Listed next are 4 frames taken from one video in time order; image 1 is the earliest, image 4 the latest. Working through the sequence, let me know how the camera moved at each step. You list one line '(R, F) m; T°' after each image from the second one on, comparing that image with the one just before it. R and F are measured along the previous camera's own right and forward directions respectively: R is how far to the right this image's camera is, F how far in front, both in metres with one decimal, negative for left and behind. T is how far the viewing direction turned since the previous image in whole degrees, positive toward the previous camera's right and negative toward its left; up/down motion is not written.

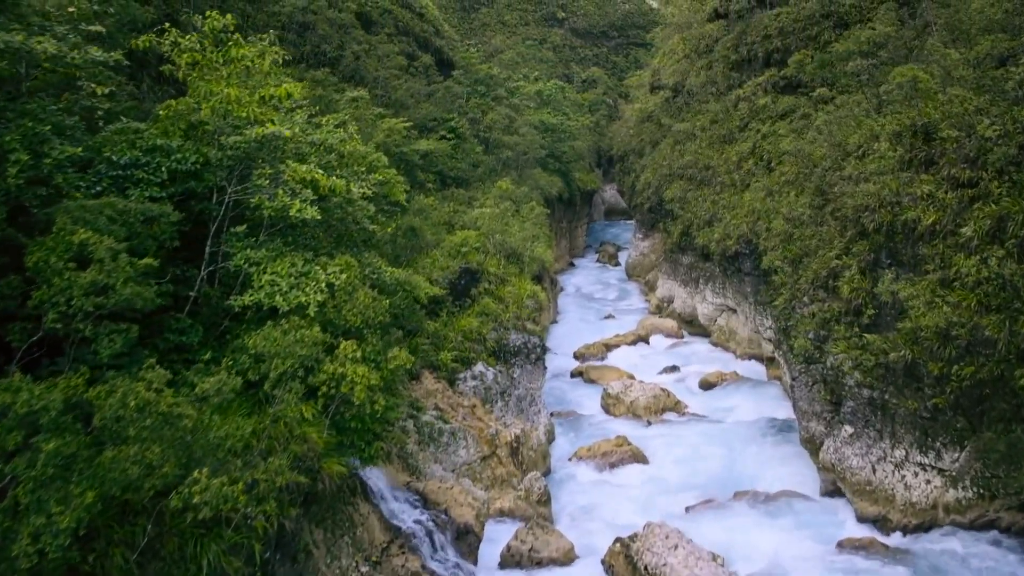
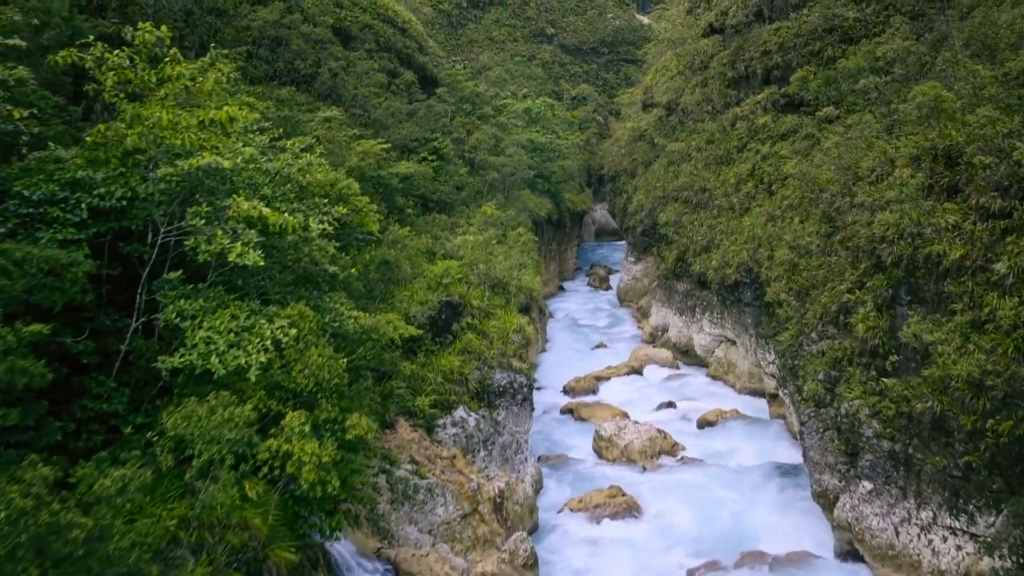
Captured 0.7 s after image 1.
(+0.2, +1.3) m; +1°
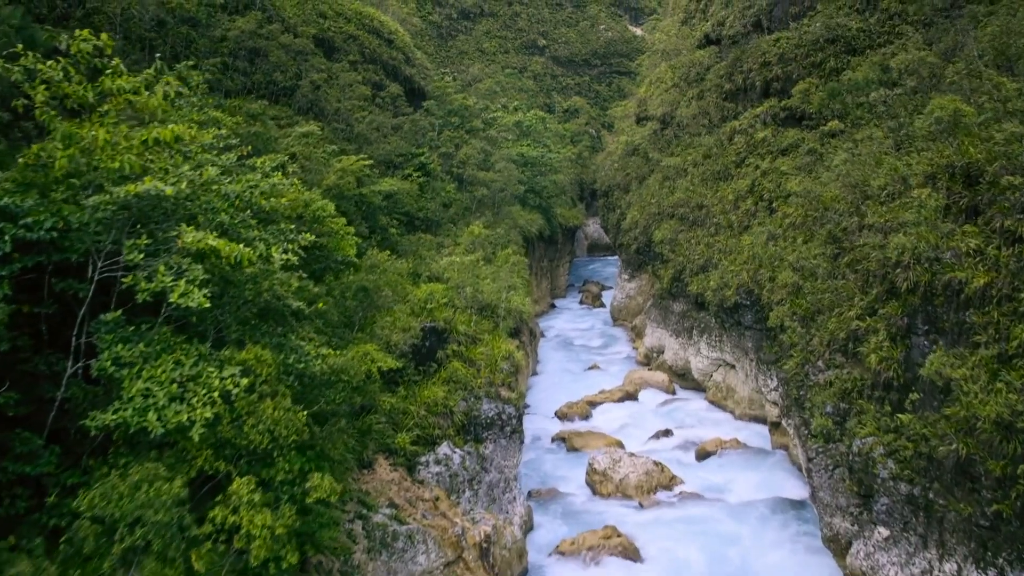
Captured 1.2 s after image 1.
(+0.2, +0.9) m; +1°
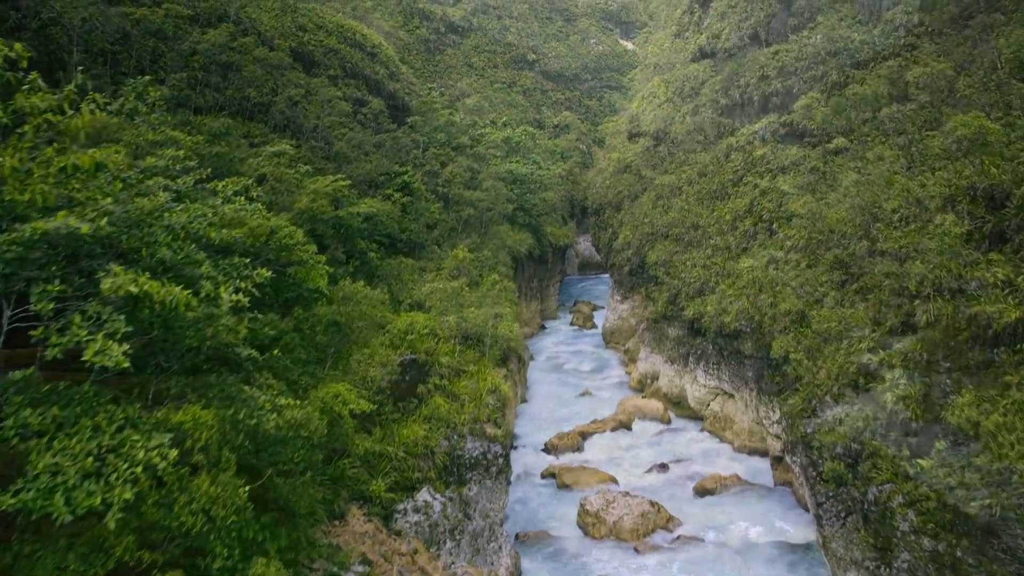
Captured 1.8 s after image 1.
(+0.2, +1.0) m; +1°
